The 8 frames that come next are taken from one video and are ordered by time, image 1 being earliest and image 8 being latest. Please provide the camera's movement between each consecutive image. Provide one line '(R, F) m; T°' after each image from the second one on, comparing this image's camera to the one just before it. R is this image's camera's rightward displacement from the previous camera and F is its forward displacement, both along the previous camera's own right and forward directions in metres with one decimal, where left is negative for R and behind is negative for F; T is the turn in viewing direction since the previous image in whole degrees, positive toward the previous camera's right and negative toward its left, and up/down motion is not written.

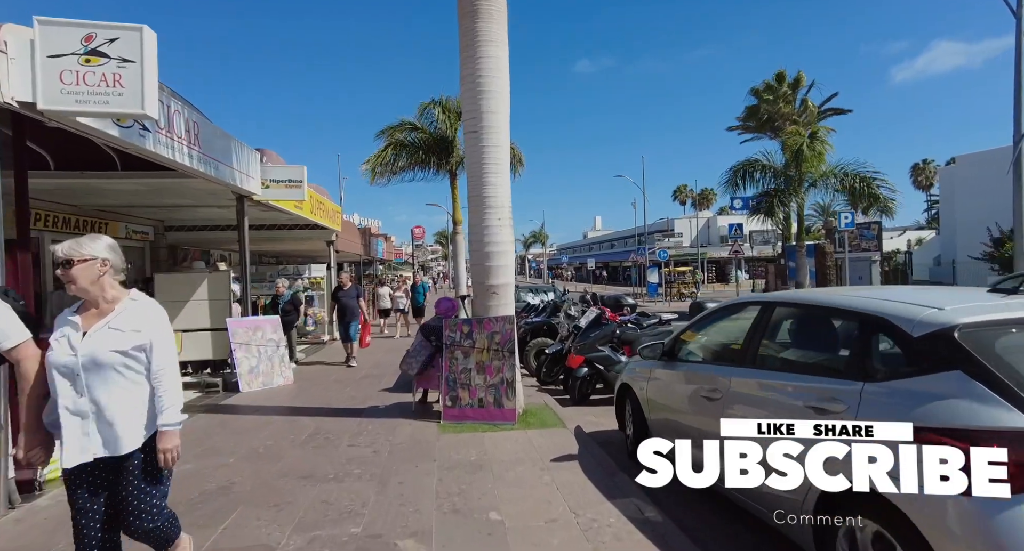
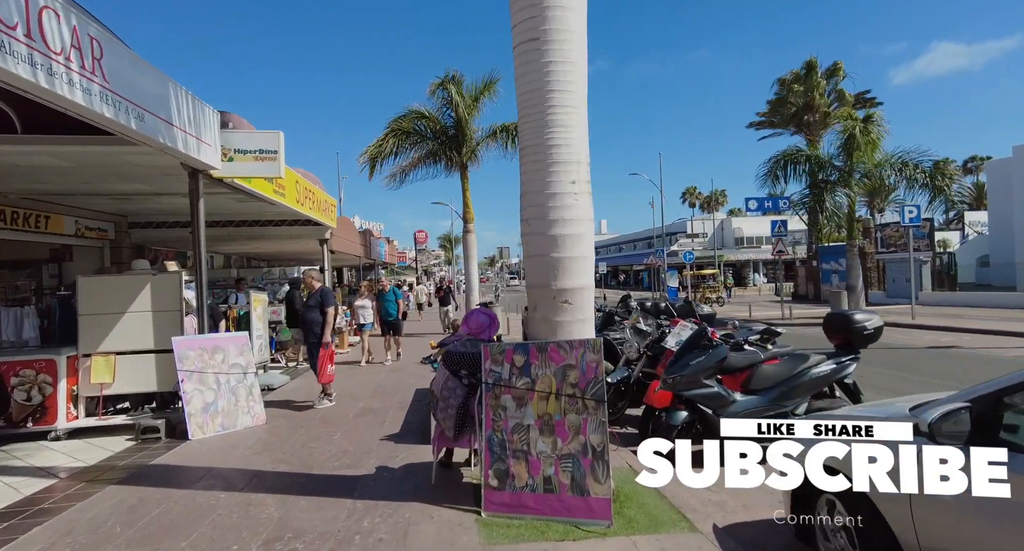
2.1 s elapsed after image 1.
(-0.6, +2.2) m; 0°
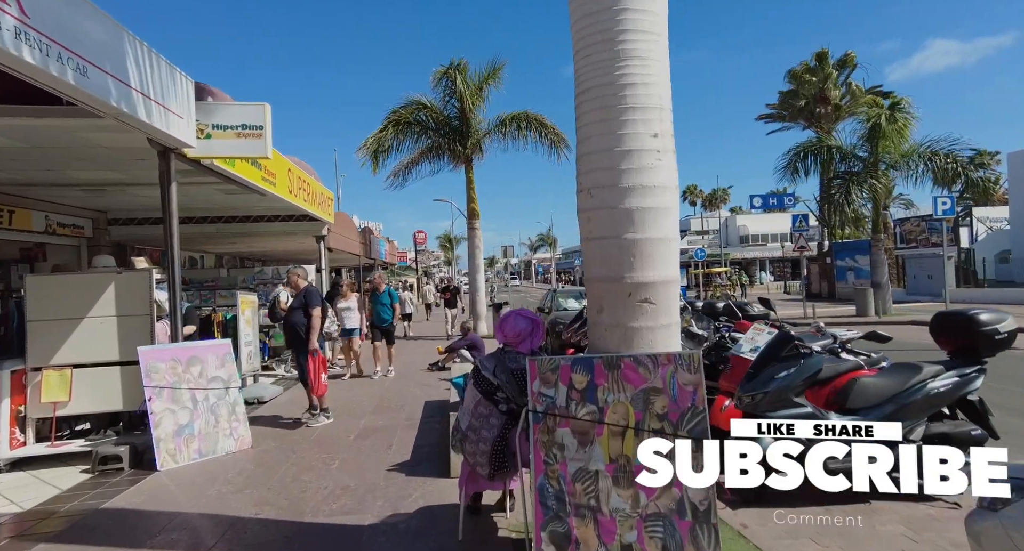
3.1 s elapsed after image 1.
(-0.3, +1.0) m; 0°
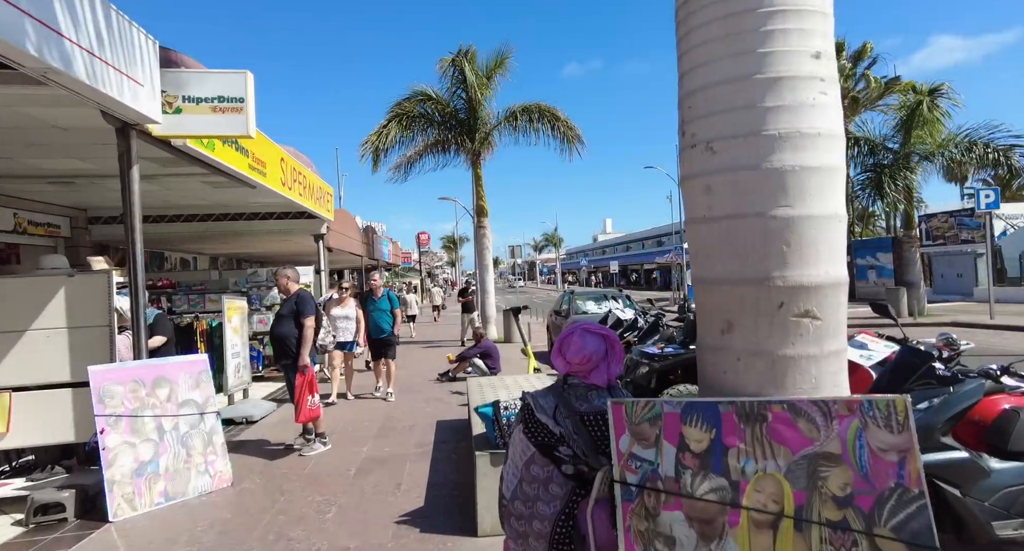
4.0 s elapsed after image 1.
(-0.3, +1.0) m; 0°
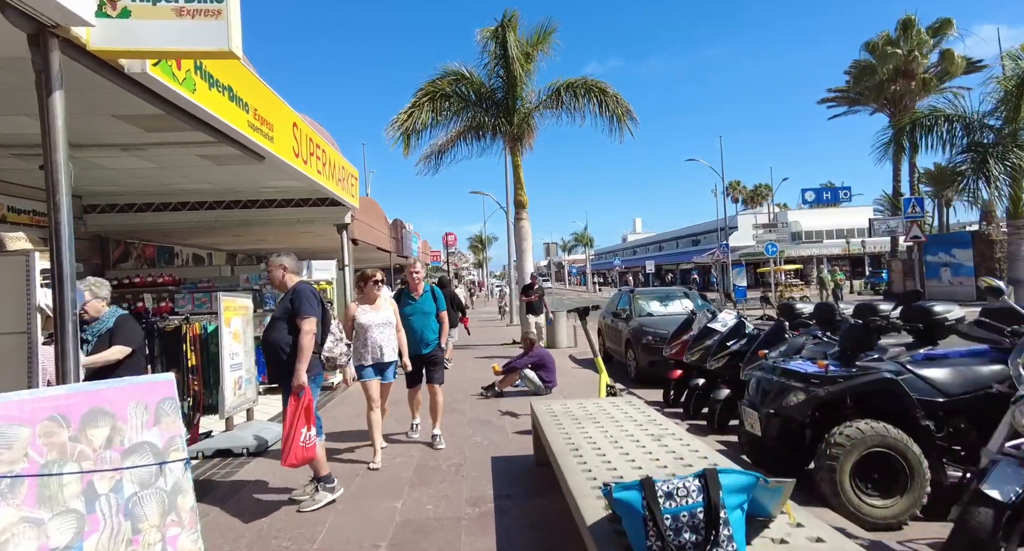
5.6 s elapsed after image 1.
(-0.5, +1.6) m; -3°
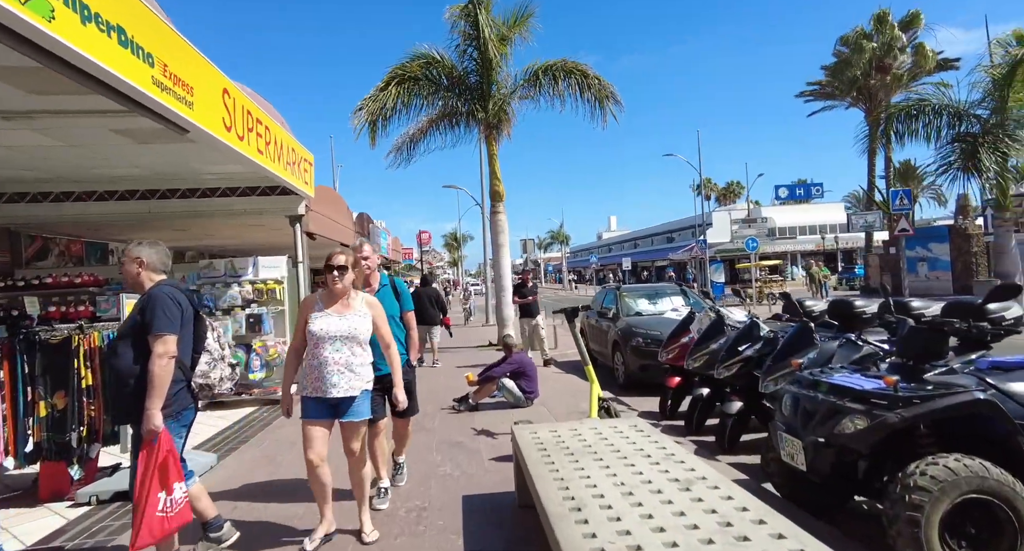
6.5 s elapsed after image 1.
(0.0, +1.0) m; +3°
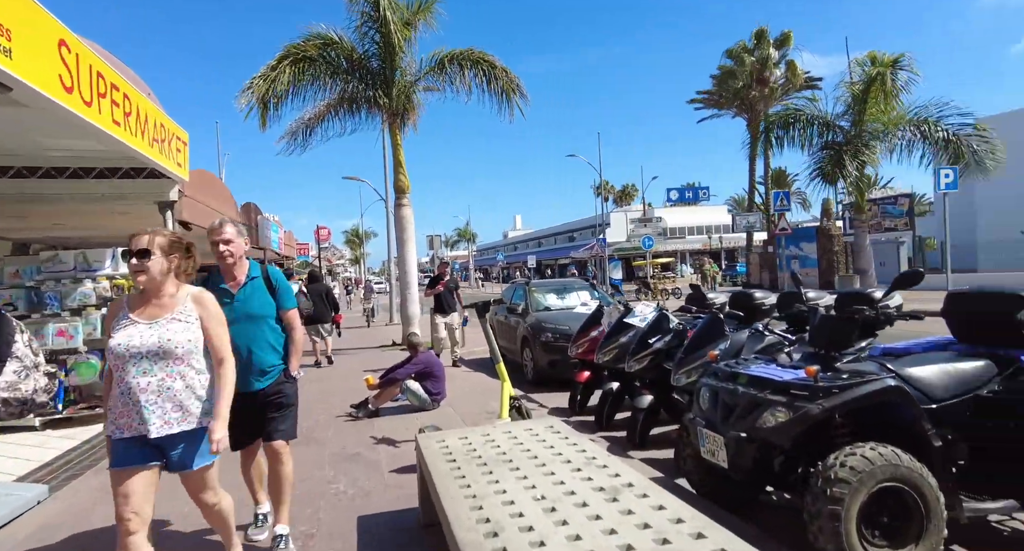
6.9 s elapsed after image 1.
(0.0, +0.4) m; +10°
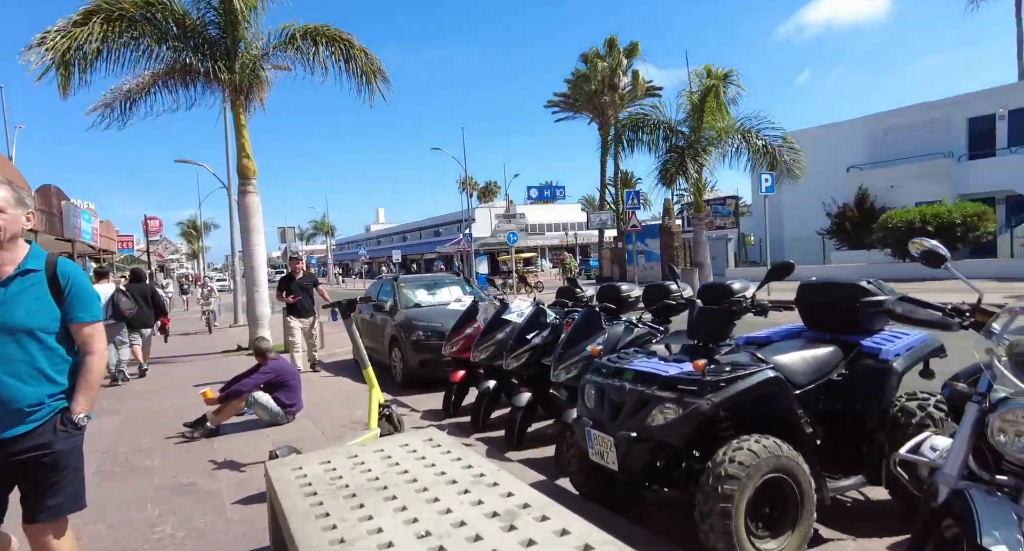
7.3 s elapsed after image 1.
(0.0, +0.4) m; +15°
